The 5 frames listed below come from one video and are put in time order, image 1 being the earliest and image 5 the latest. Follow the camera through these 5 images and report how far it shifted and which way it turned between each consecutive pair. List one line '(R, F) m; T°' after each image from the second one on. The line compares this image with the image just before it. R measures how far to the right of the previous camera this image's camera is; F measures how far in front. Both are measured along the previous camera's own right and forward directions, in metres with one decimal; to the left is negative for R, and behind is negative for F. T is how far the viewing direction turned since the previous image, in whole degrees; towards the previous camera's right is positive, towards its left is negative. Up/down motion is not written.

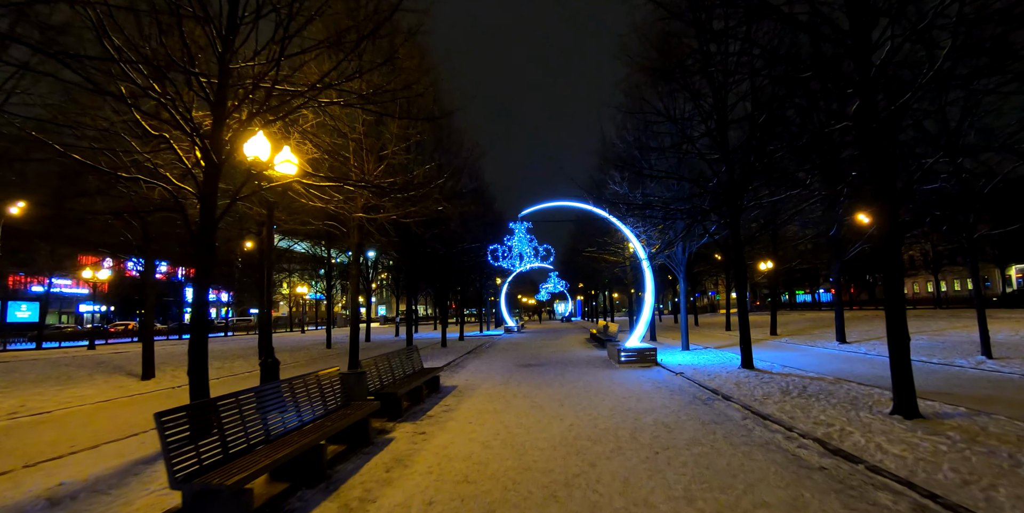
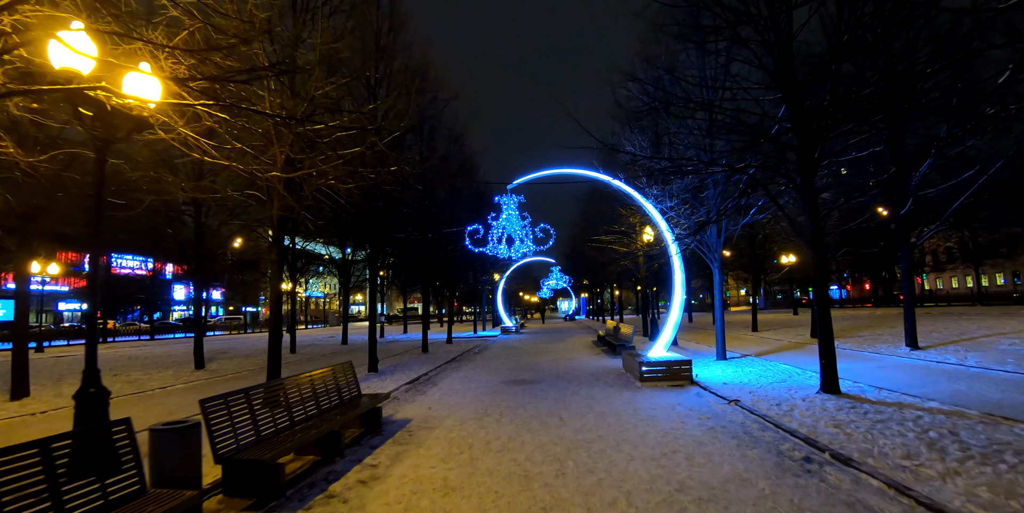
(+0.4, +3.3) m; 0°
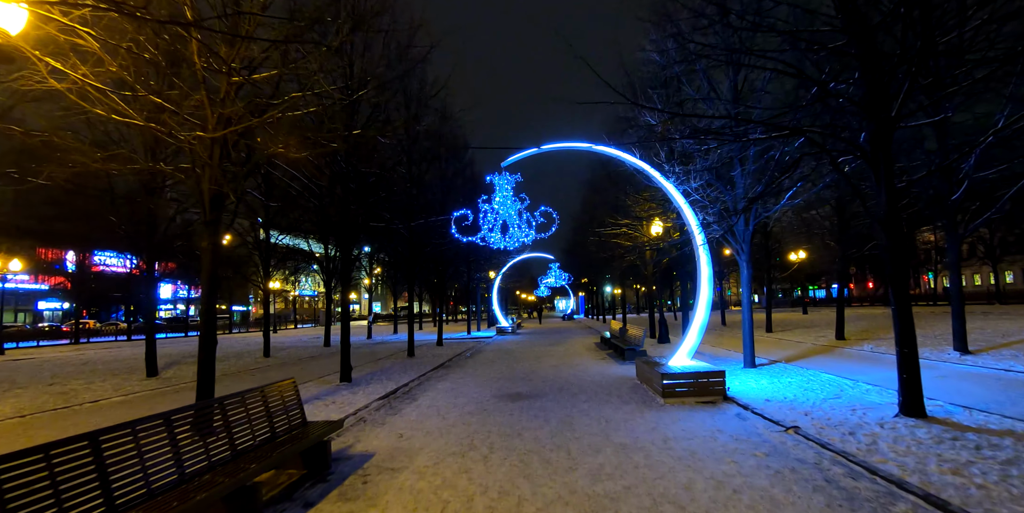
(0.0, +1.7) m; 0°
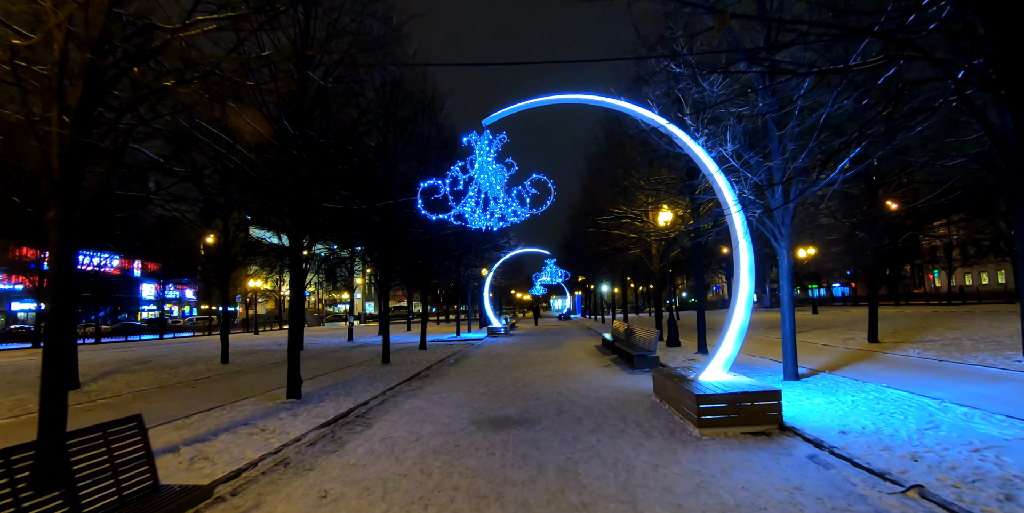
(+0.2, +2.0) m; 0°
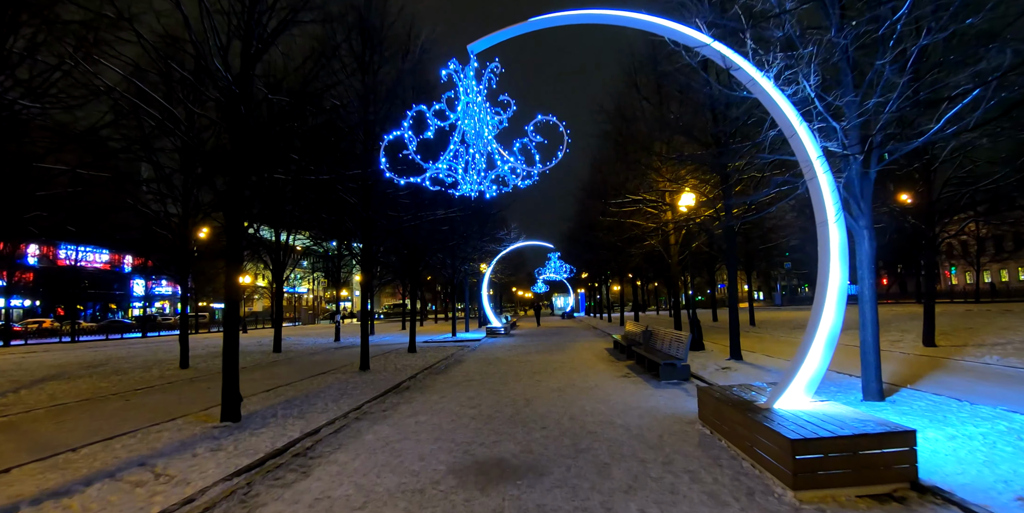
(0.0, +1.9) m; 0°
